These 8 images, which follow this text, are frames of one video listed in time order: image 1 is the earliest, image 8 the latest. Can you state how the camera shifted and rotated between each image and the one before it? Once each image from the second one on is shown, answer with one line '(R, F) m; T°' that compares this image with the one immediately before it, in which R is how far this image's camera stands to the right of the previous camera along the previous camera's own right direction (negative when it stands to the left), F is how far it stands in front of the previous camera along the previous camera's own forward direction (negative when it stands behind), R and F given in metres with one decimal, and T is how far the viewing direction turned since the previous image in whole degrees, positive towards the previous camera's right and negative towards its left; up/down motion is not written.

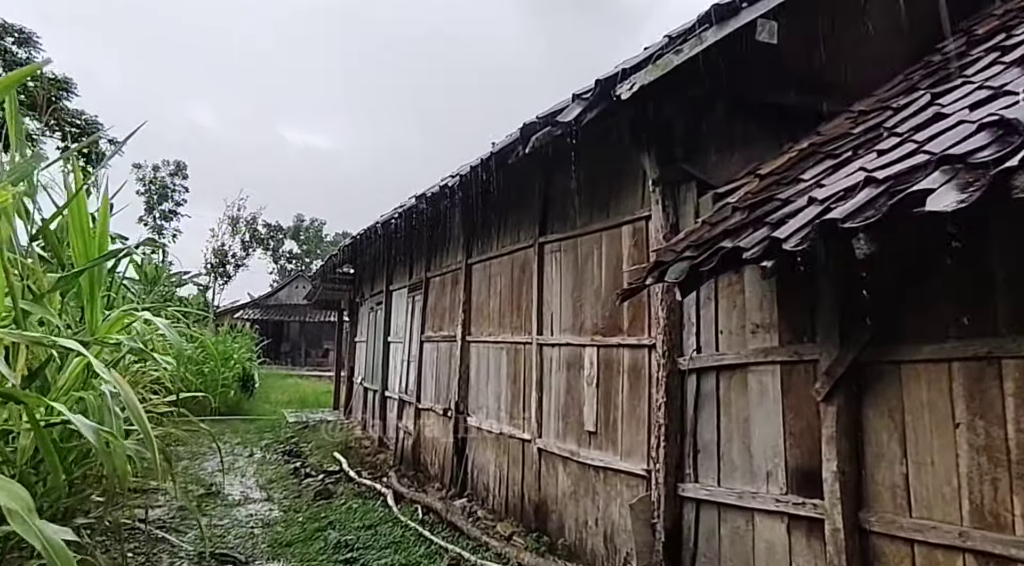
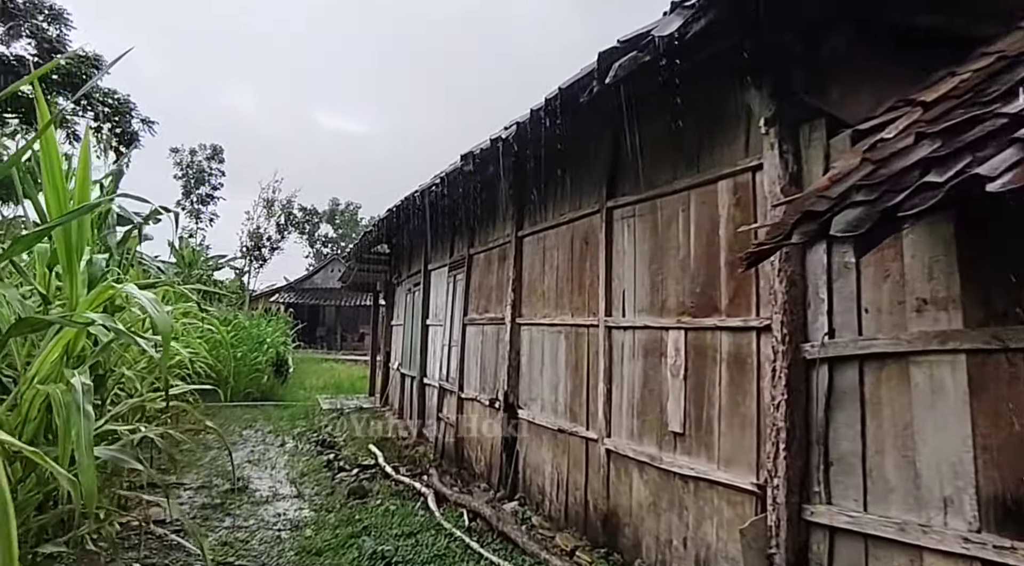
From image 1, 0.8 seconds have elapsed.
(-0.1, +0.5) m; -3°
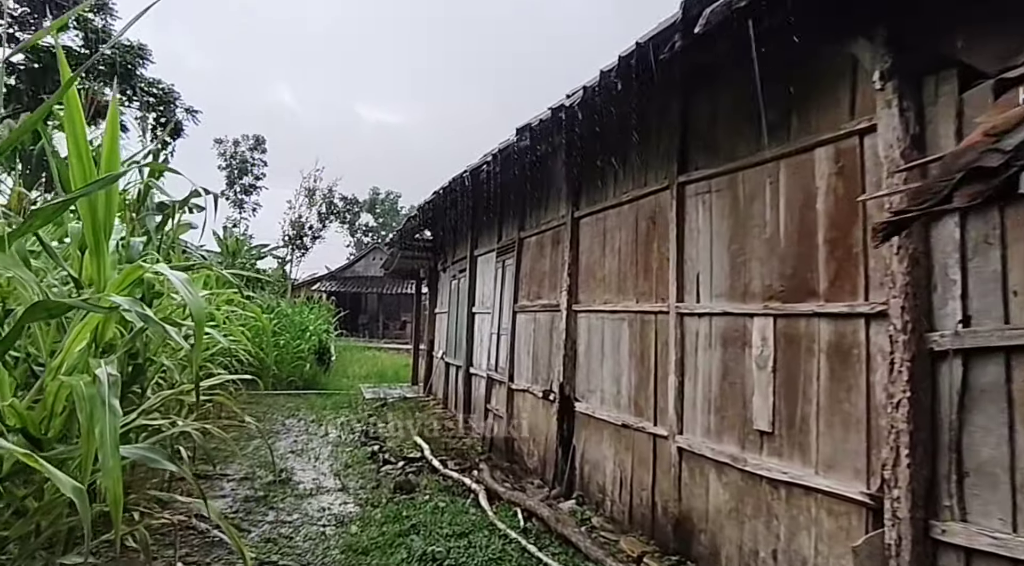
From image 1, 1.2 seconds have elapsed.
(-0.1, +0.2) m; -3°
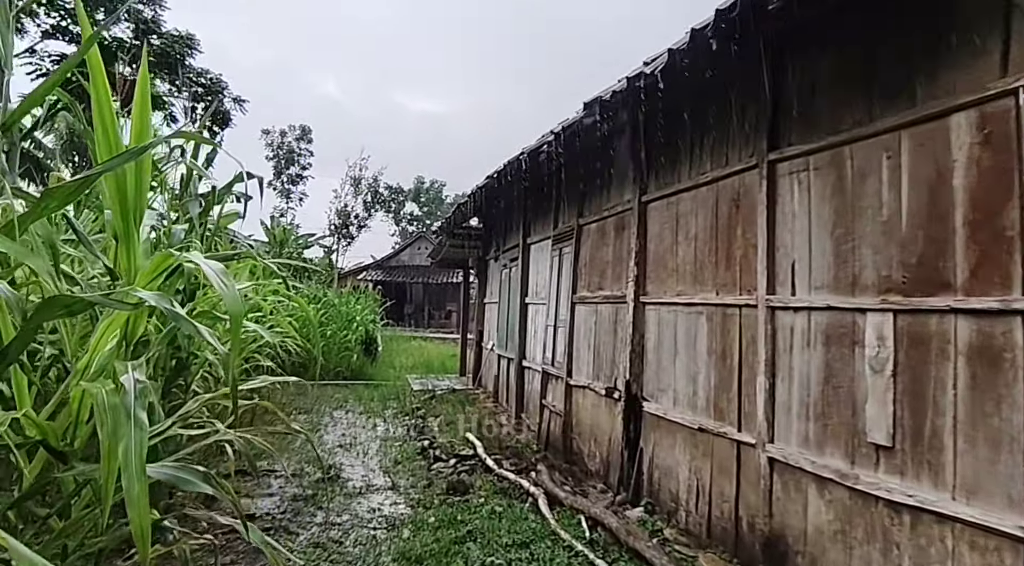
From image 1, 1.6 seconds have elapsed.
(-0.1, +0.2) m; -3°
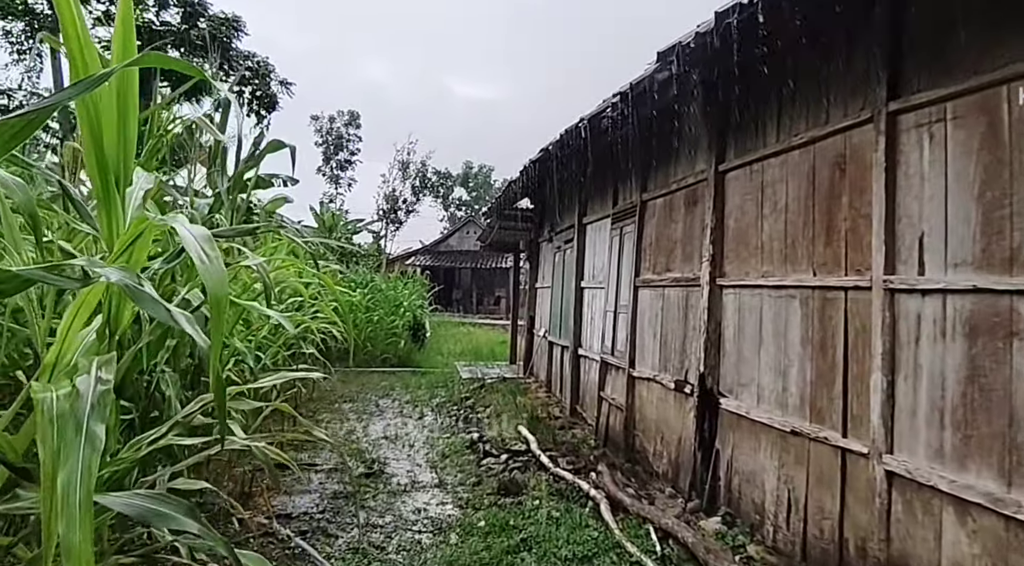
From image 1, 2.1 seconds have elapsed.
(0.0, +0.3) m; -4°
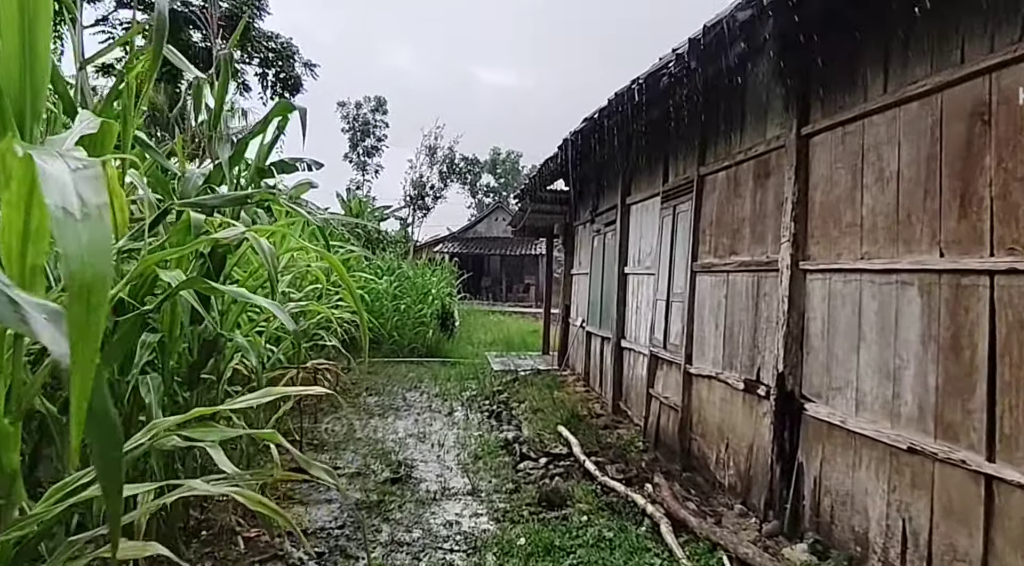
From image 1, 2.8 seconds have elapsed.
(-0.1, +0.4) m; -2°
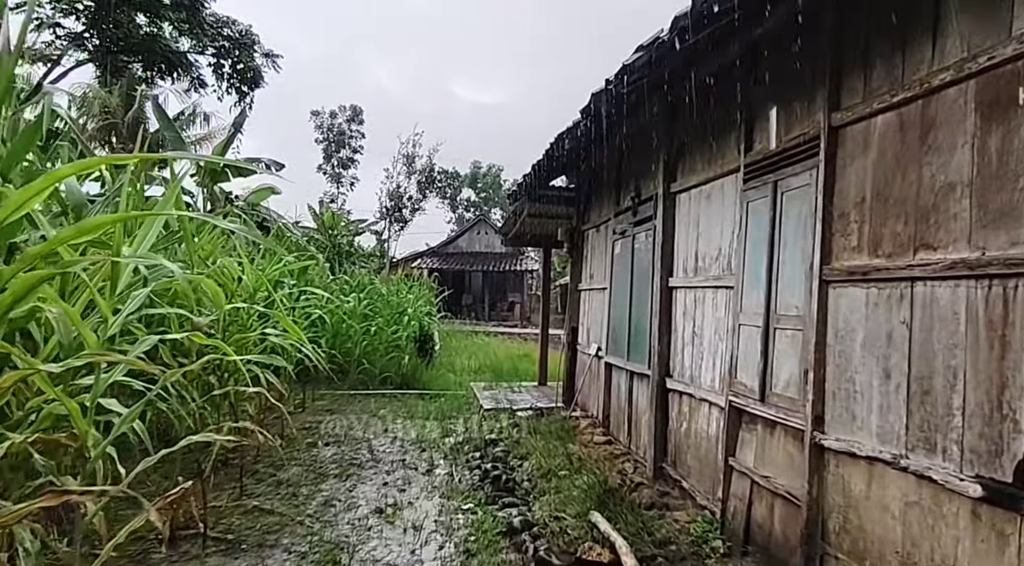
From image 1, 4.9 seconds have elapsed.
(-0.1, +1.3) m; +2°
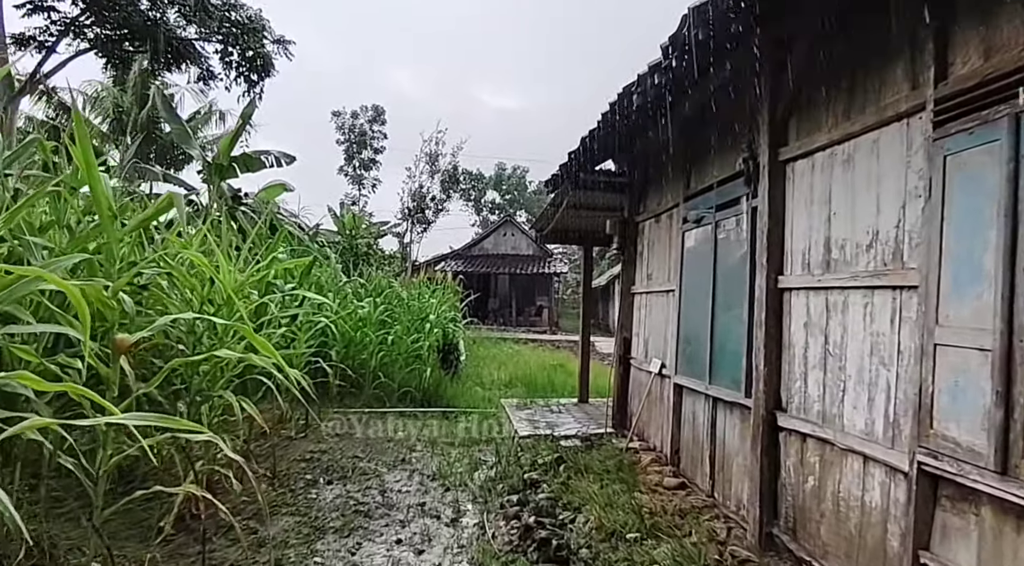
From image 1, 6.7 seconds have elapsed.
(-0.1, +0.9) m; -2°
